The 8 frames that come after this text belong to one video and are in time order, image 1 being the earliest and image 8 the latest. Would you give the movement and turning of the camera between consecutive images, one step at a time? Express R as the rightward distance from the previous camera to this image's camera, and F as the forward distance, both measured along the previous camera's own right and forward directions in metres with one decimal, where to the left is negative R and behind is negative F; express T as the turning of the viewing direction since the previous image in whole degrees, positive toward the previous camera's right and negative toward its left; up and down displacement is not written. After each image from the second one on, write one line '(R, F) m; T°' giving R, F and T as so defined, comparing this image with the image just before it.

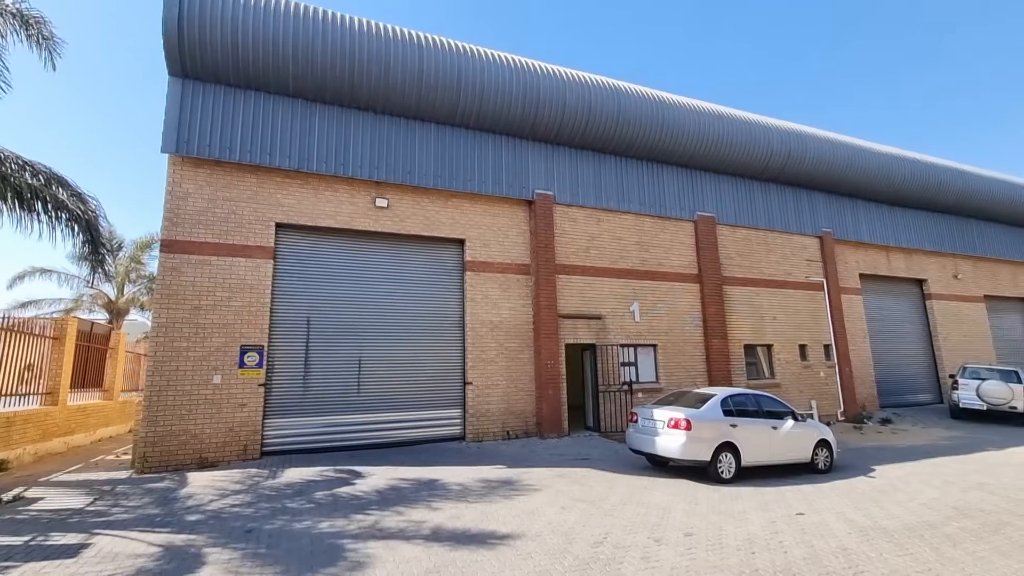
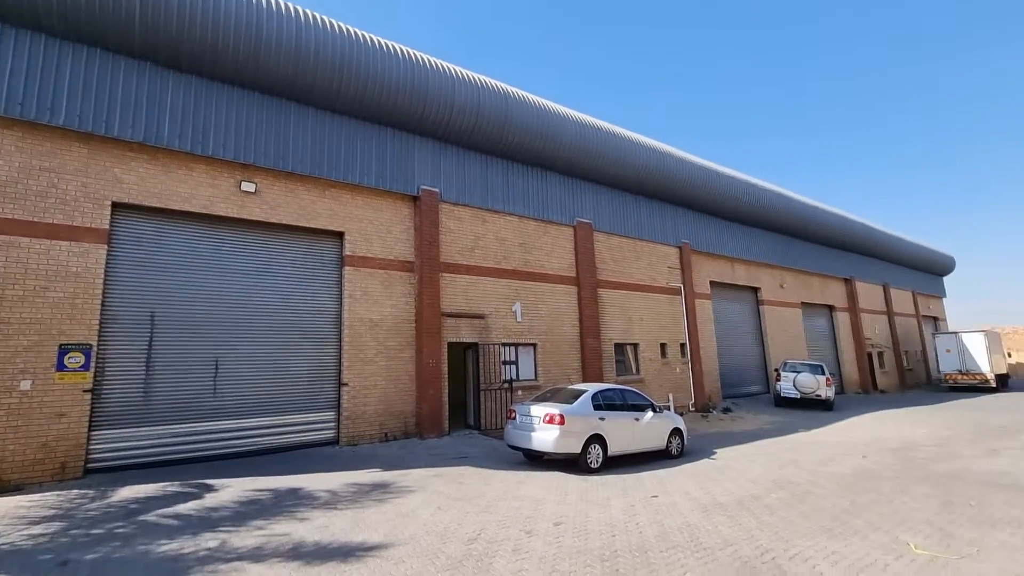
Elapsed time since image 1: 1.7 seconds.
(+0.1, 0.0) m; +13°
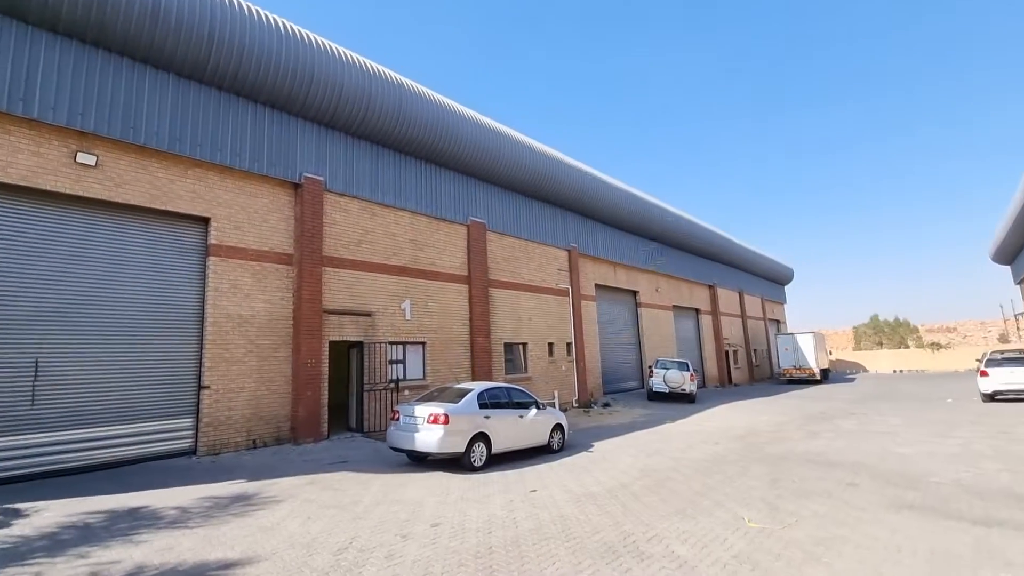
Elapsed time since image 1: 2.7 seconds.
(+0.2, 0.0) m; +12°
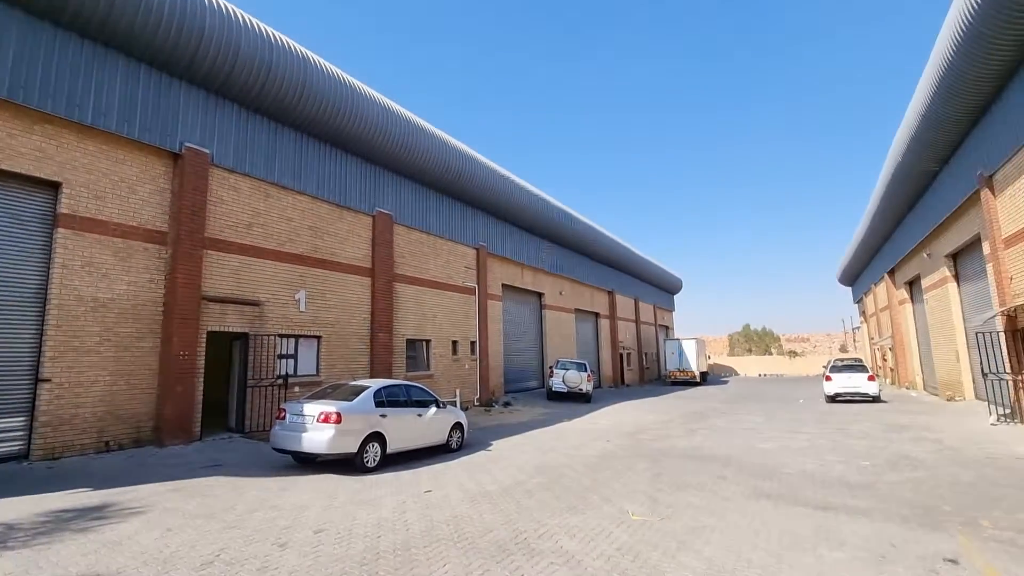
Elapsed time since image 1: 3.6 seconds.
(+0.1, +0.1) m; +11°
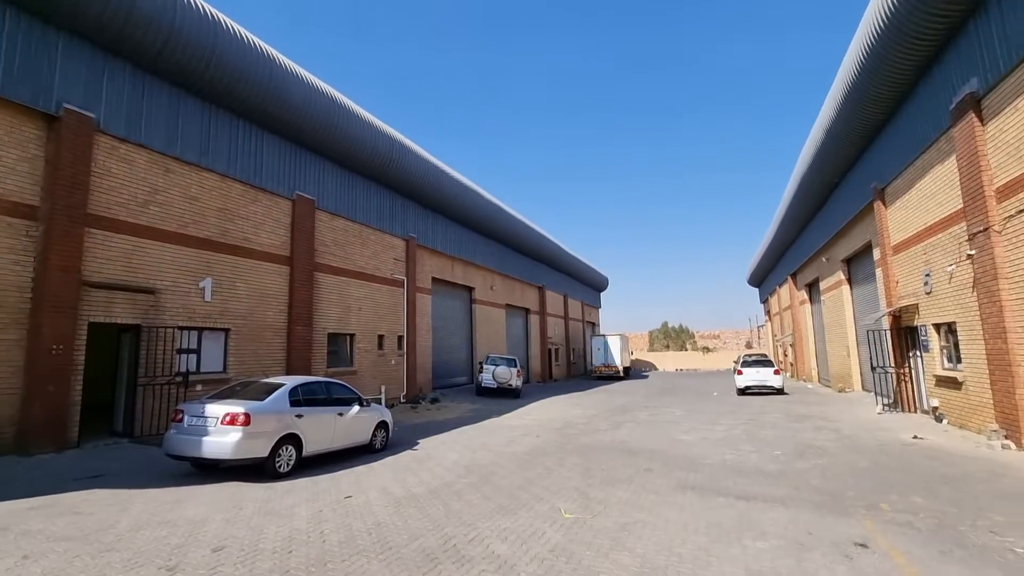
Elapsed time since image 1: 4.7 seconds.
(-0.1, +0.4) m; +8°
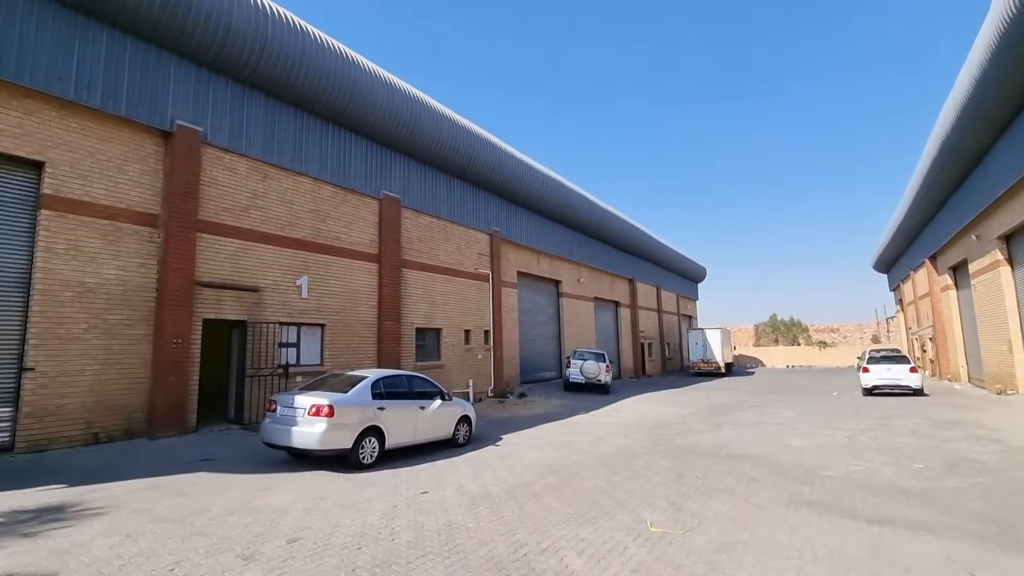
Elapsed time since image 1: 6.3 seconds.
(+0.3, +0.6) m; -11°
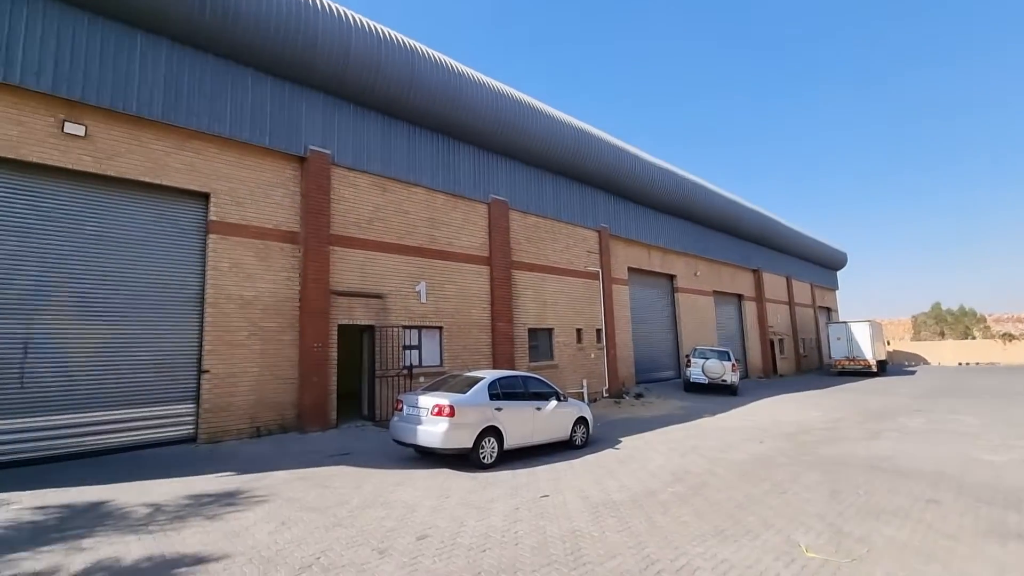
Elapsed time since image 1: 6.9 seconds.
(-0.1, +0.3) m; -13°
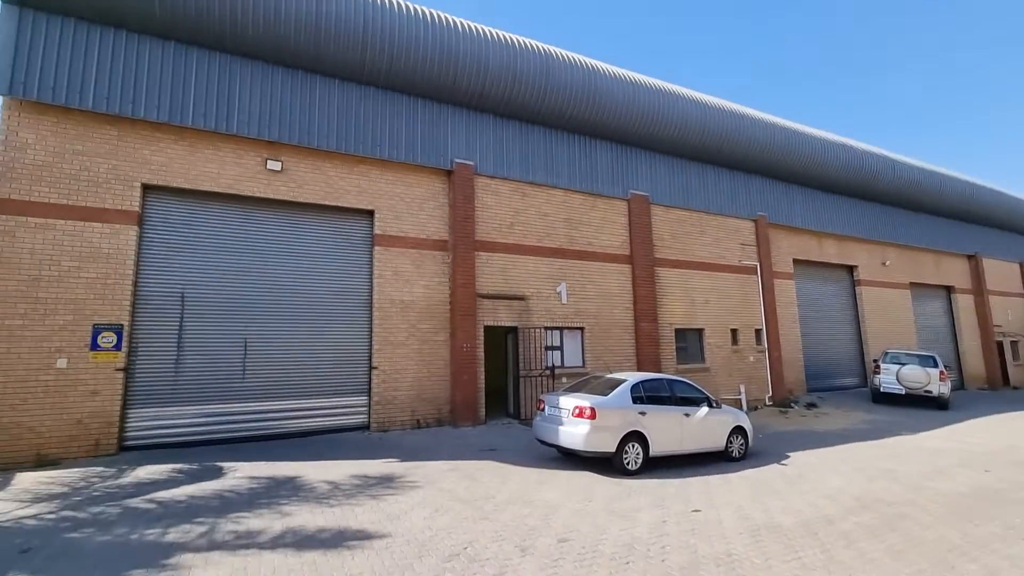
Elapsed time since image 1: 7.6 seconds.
(+0.1, +0.1) m; -17°
